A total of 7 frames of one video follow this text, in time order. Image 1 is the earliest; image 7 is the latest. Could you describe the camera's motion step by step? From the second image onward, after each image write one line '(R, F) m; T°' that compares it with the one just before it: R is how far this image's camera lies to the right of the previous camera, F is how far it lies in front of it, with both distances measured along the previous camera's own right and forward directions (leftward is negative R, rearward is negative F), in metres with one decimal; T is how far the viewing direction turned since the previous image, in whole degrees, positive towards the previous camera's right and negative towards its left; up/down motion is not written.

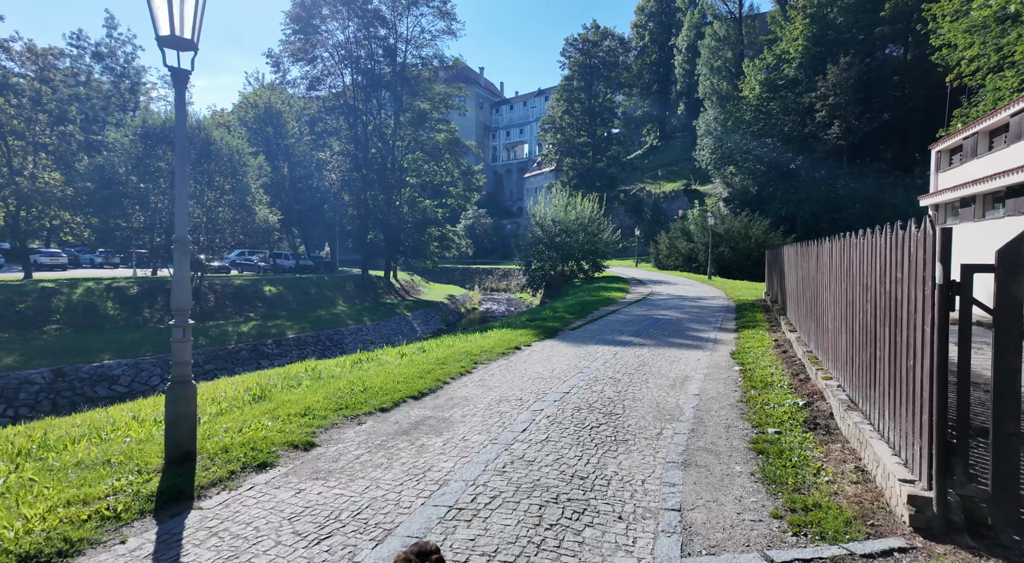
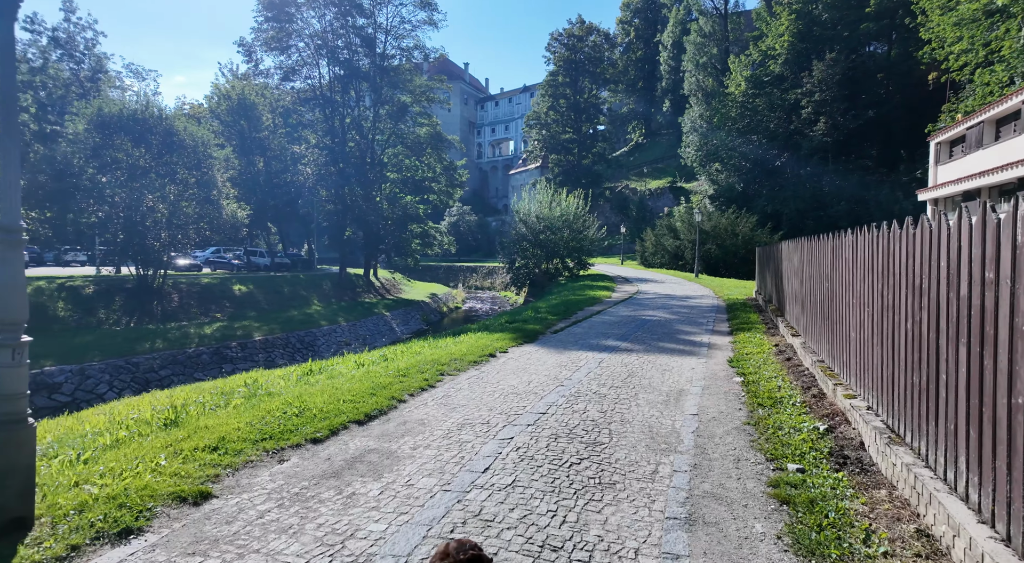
(+0.2, +1.2) m; +1°
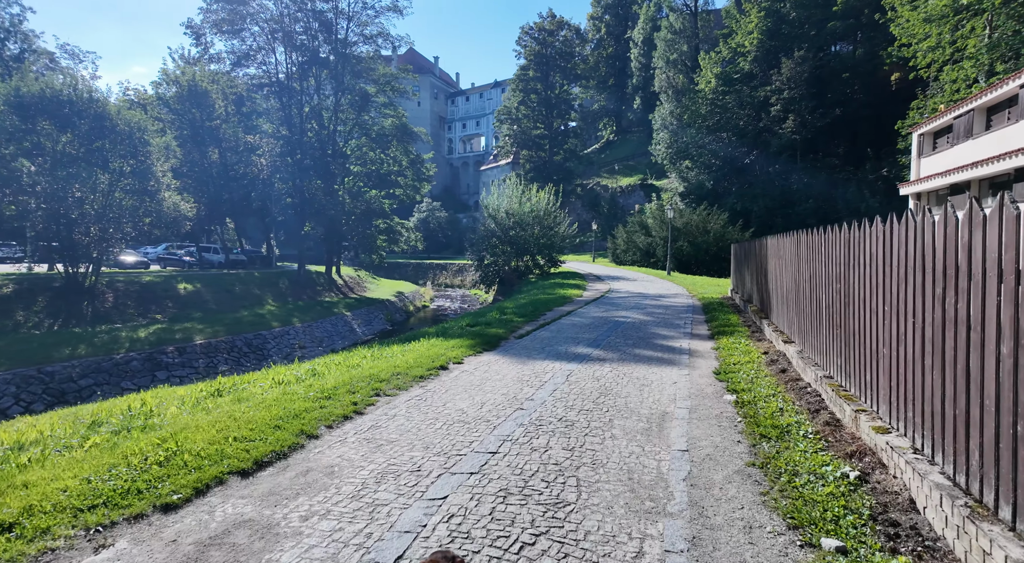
(+0.2, +1.4) m; +2°
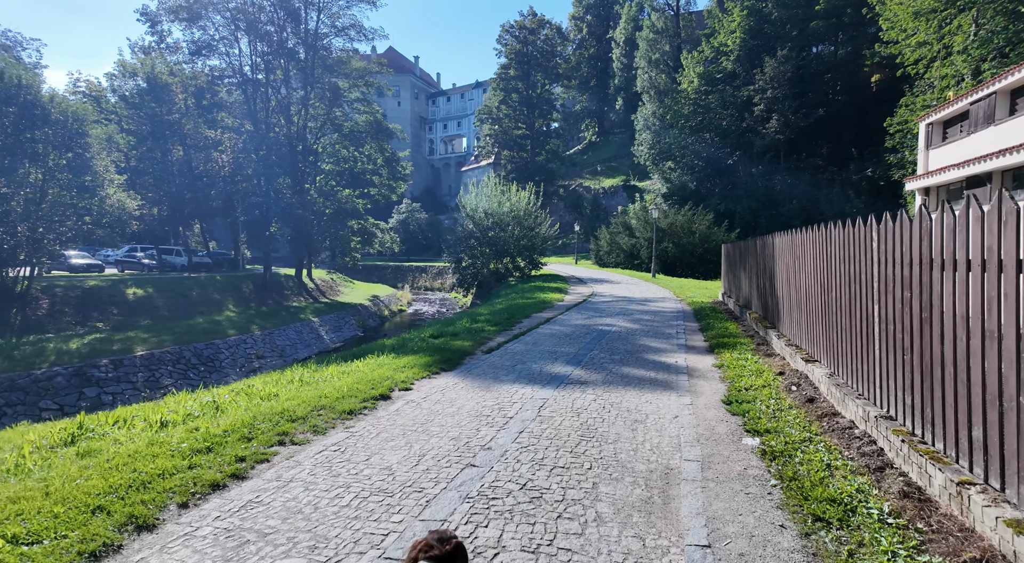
(+0.3, +1.8) m; +1°
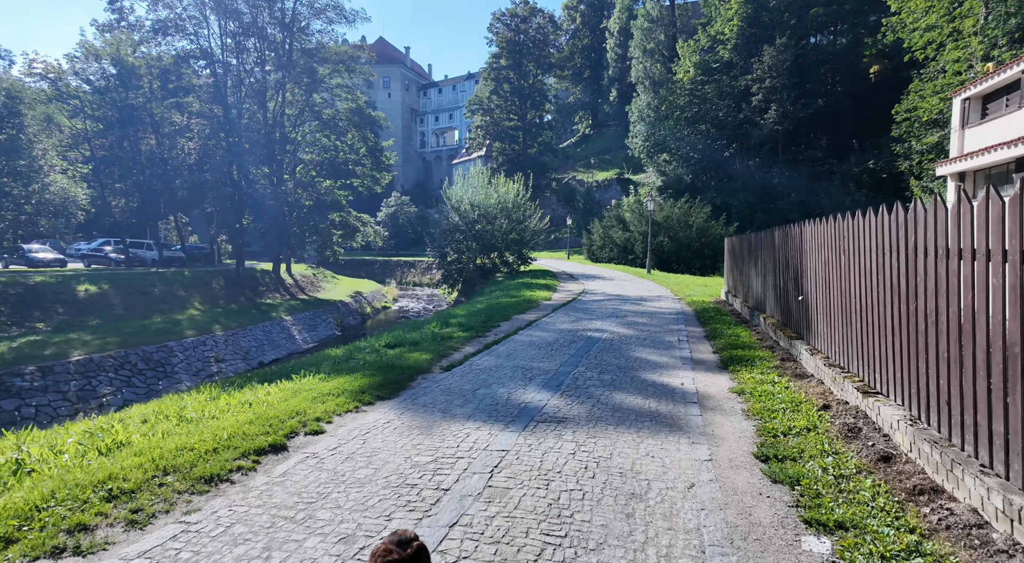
(+0.4, +2.0) m; 0°
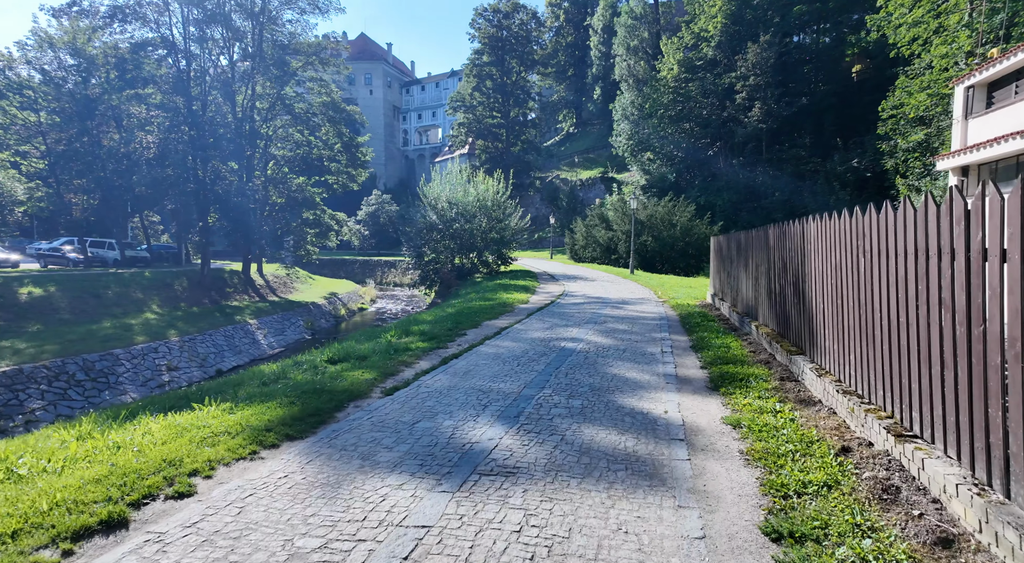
(+0.3, +1.3) m; +1°
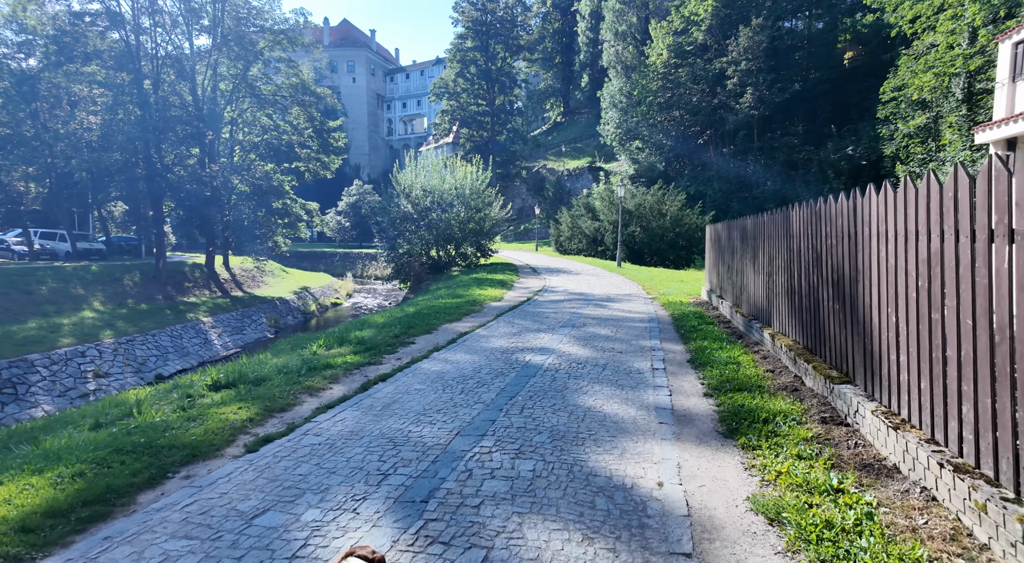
(+0.5, +2.2) m; +1°
